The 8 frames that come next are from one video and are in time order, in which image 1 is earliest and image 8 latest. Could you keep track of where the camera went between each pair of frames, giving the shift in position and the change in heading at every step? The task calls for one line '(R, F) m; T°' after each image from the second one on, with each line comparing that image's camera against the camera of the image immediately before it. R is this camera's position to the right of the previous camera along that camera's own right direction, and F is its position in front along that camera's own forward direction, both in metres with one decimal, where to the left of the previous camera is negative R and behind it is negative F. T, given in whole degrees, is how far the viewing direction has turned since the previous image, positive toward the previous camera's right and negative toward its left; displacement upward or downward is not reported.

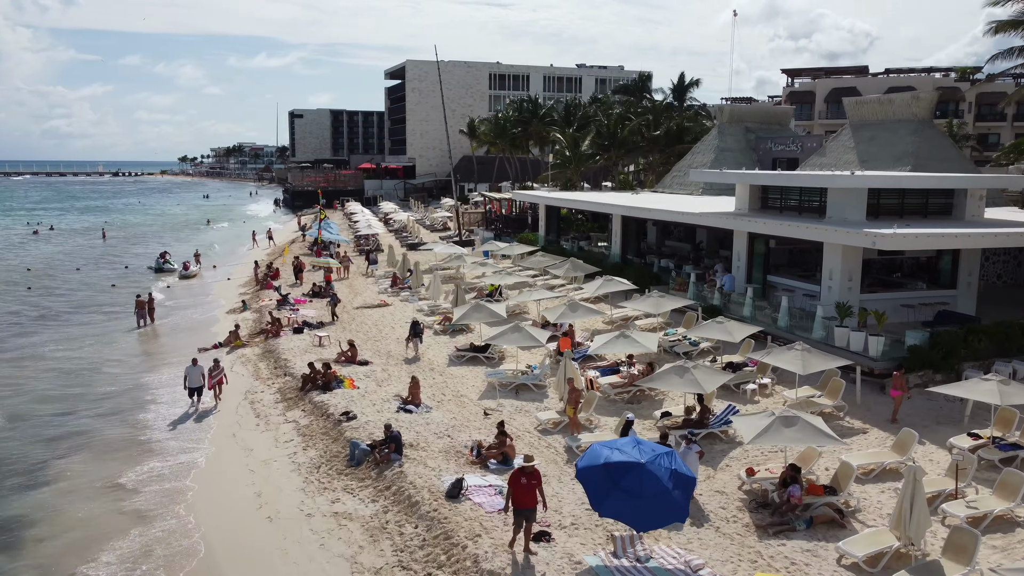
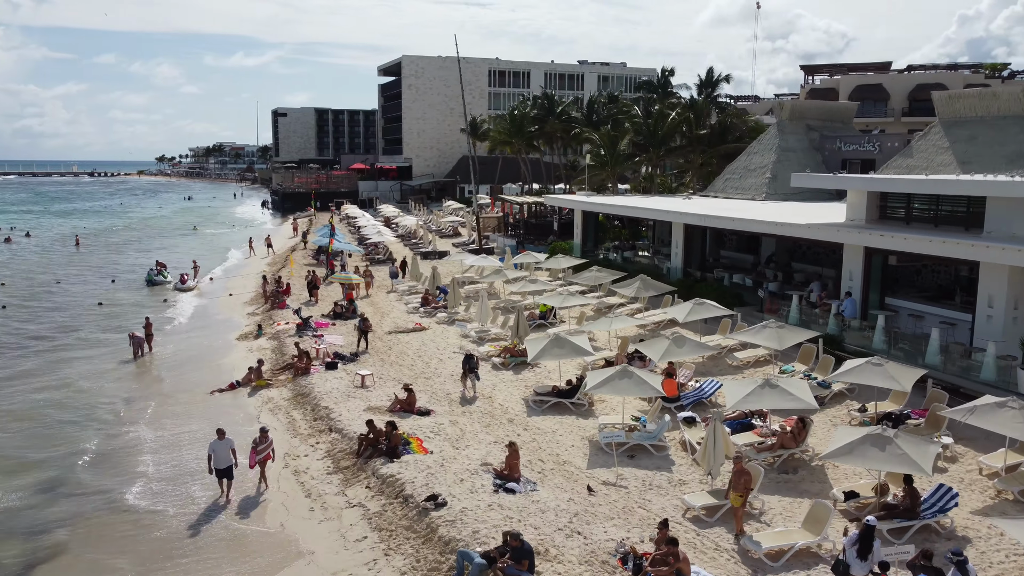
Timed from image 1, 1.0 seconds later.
(-2.2, +3.6) m; +1°
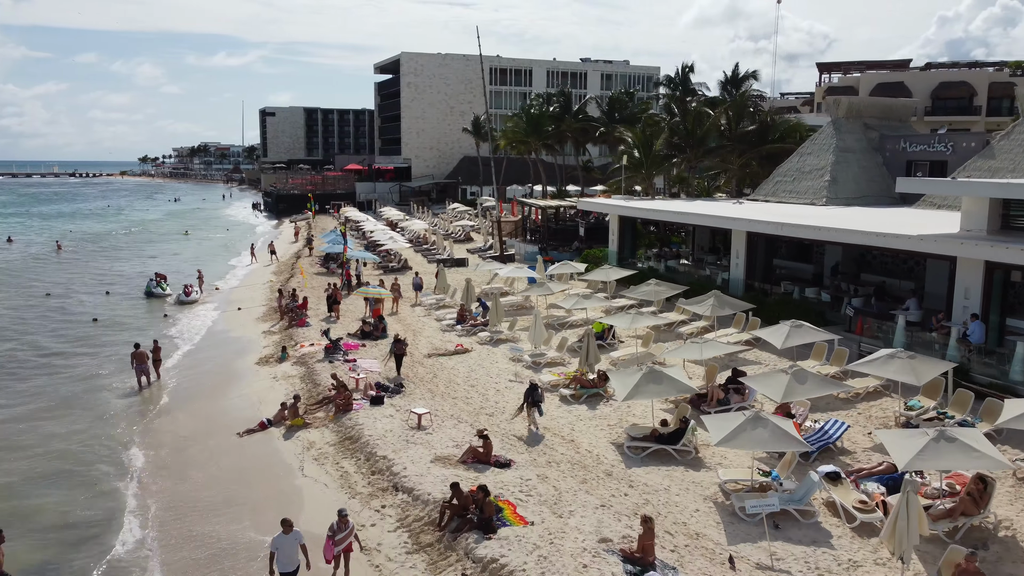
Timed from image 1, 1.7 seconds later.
(-1.8, +2.5) m; +1°
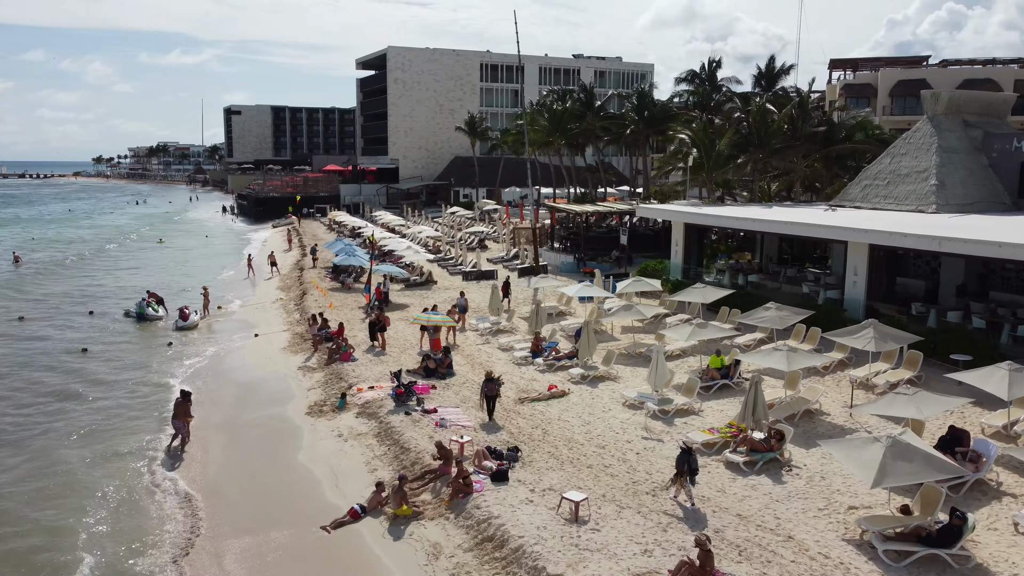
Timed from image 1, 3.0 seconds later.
(-3.1, +3.8) m; +3°
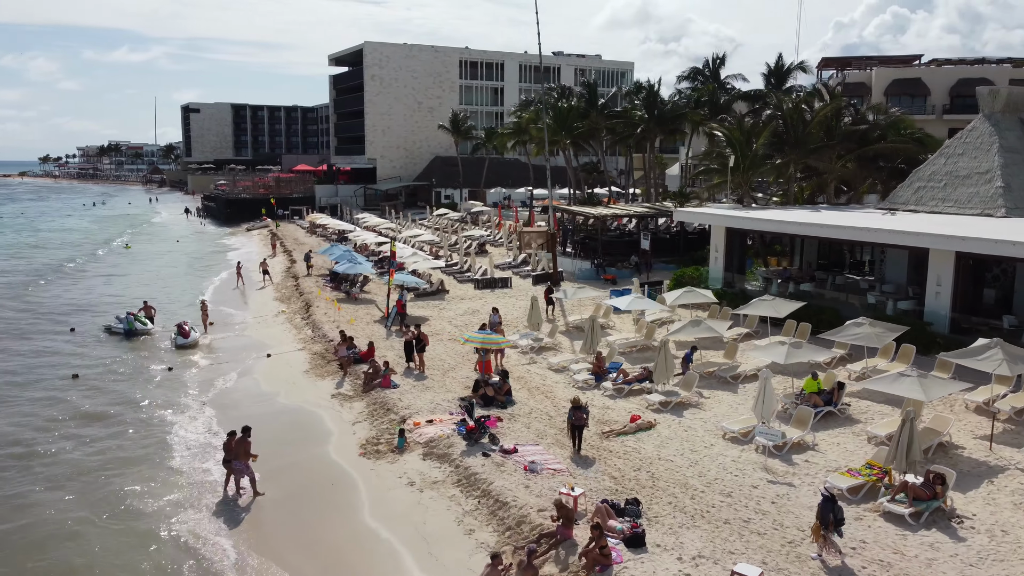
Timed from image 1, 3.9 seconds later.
(-2.3, +2.2) m; +3°
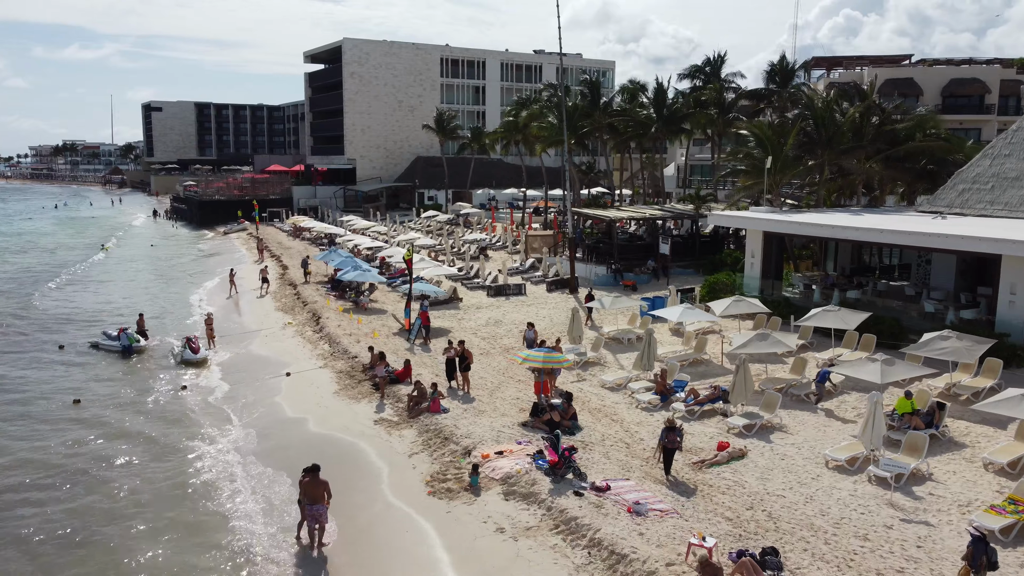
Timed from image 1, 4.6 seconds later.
(-1.9, +1.5) m; +3°
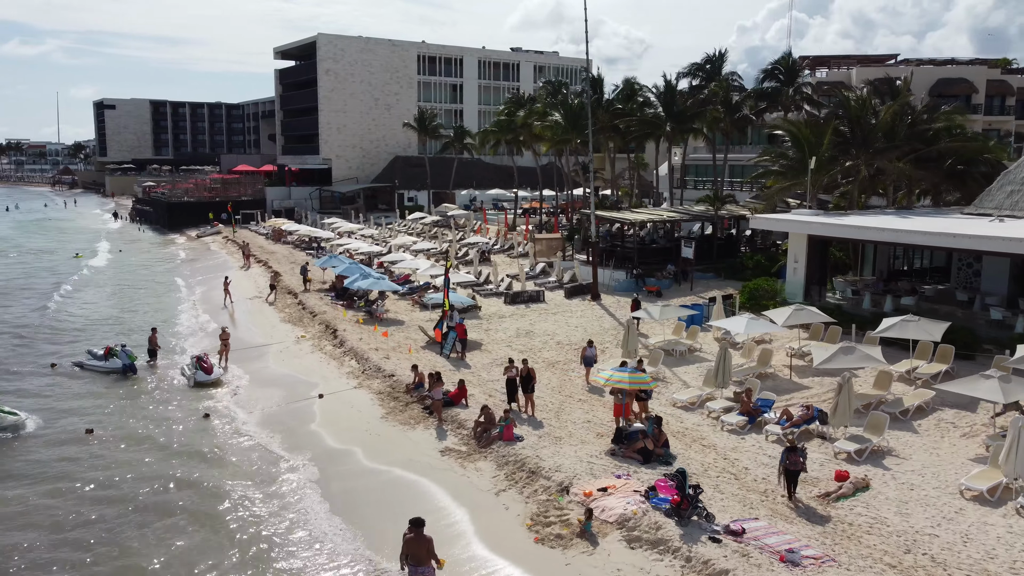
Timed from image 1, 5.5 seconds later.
(-2.2, +1.6) m; +3°
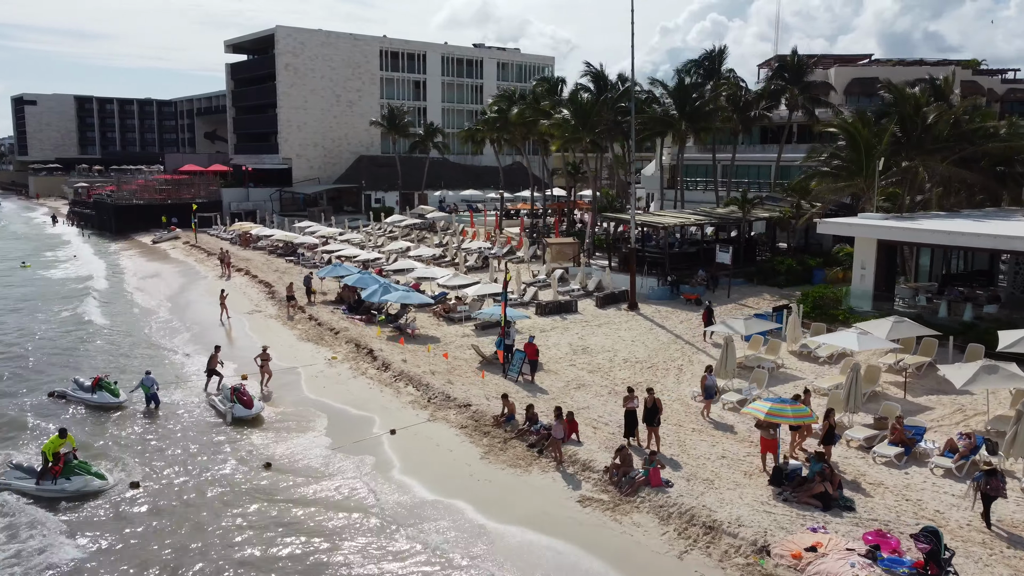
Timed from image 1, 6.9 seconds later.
(-3.3, +2.2) m; +5°
